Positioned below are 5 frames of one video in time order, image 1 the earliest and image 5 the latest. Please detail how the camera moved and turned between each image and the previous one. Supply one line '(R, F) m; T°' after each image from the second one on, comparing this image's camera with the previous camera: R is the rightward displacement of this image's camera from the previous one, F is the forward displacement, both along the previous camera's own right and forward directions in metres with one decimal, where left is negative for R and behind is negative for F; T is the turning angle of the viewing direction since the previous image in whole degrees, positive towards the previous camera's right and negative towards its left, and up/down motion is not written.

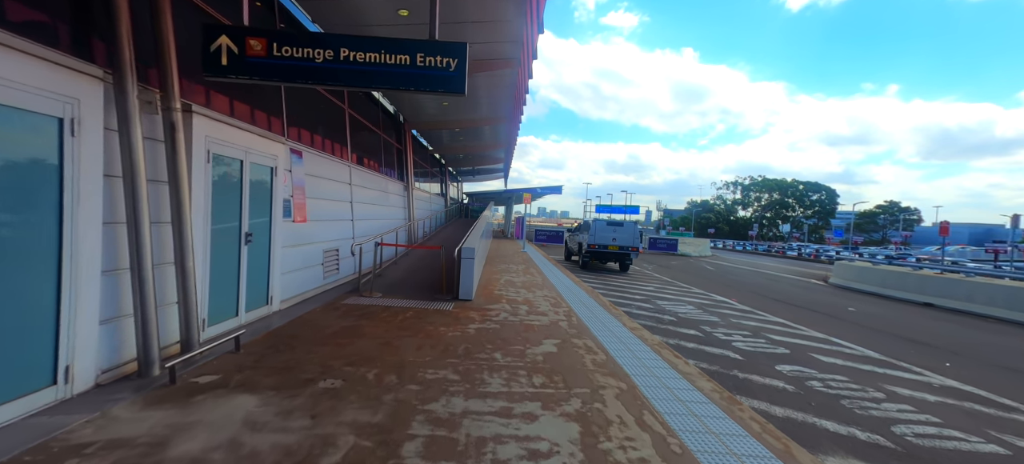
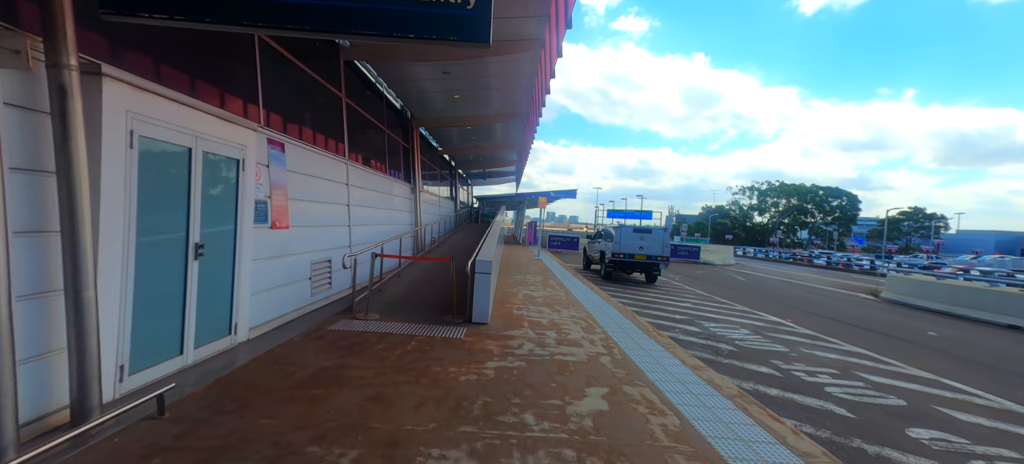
(-0.3, +1.2) m; -2°
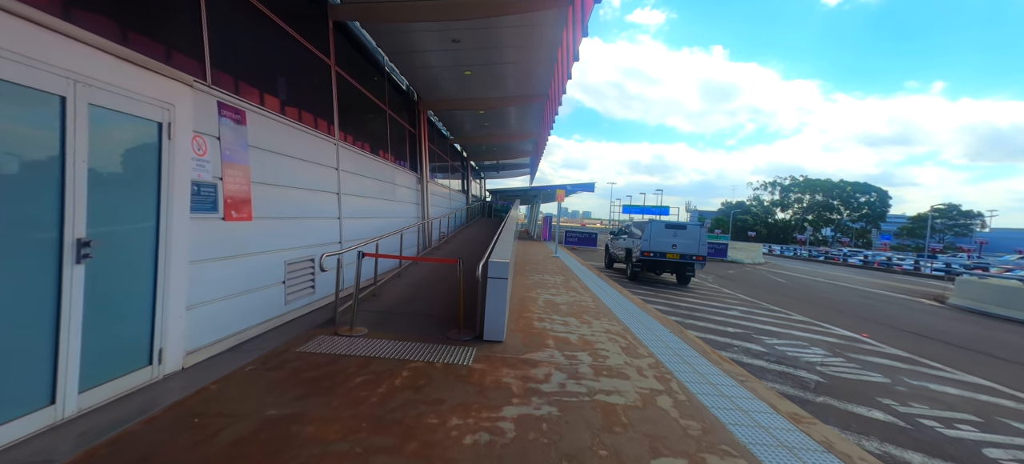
(-0.1, +1.2) m; -2°
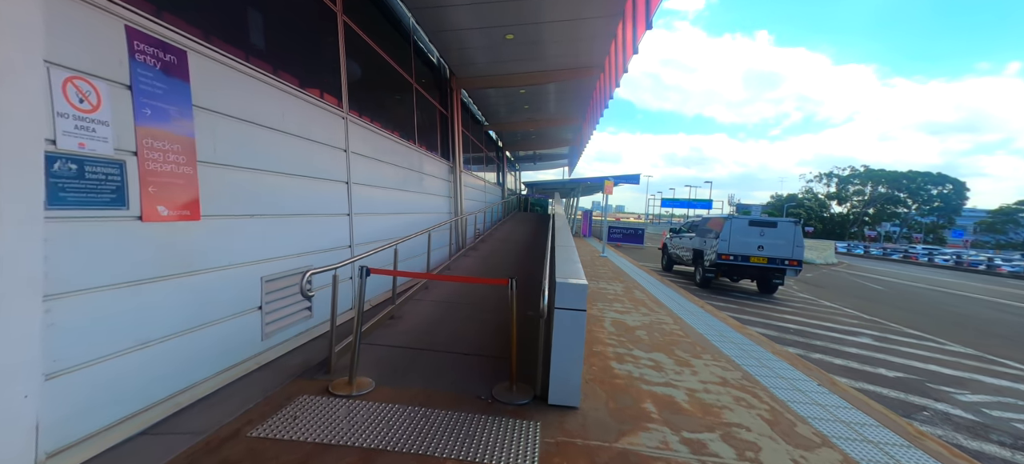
(-0.4, +1.6) m; -5°
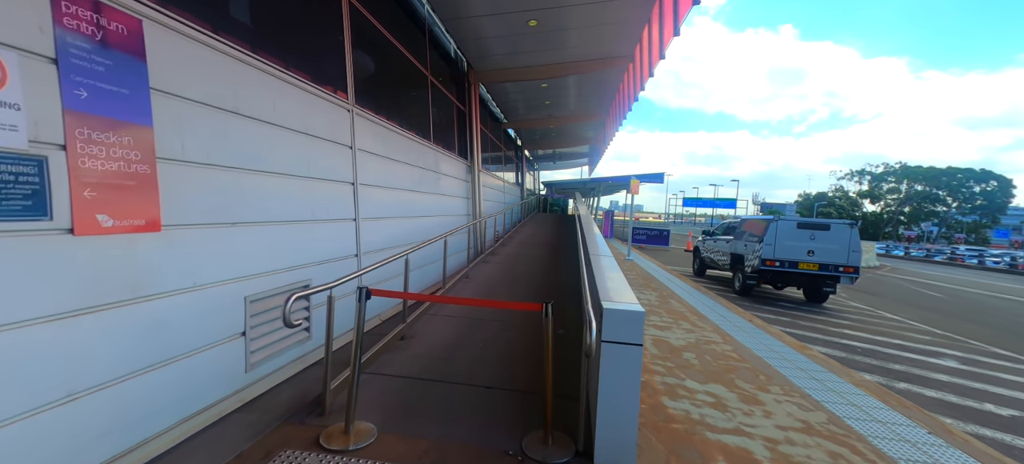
(-0.1, +0.6) m; -3°
